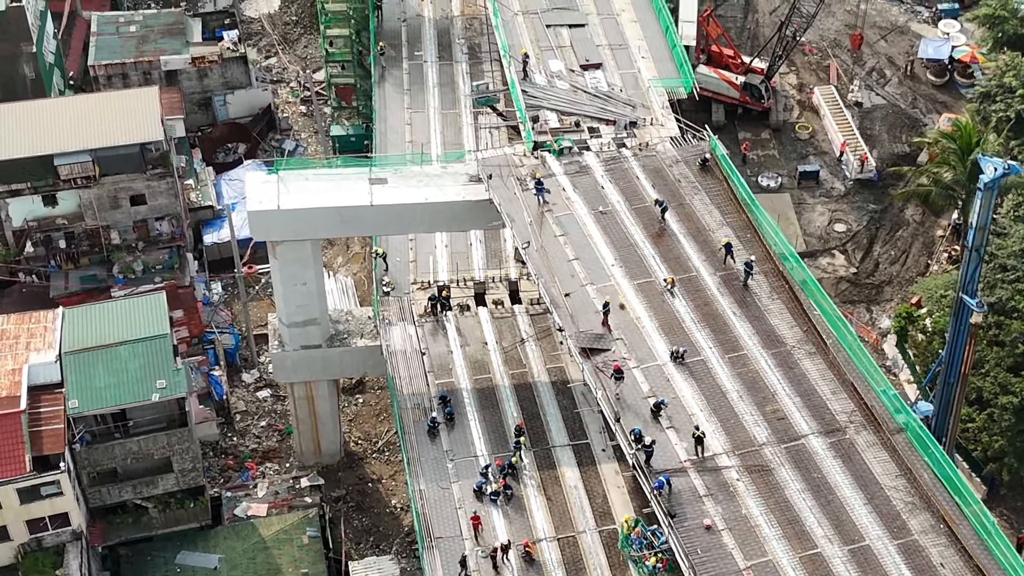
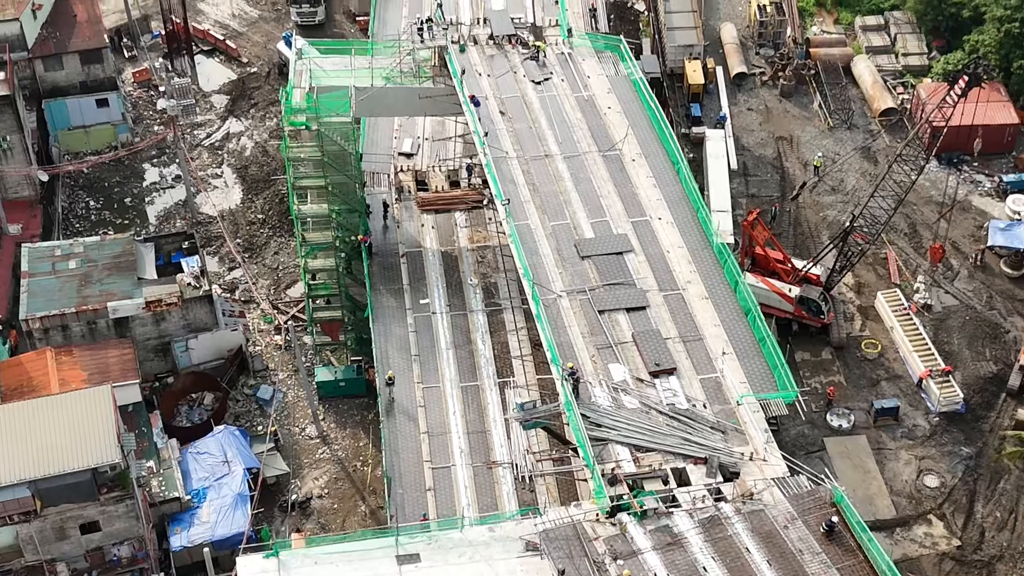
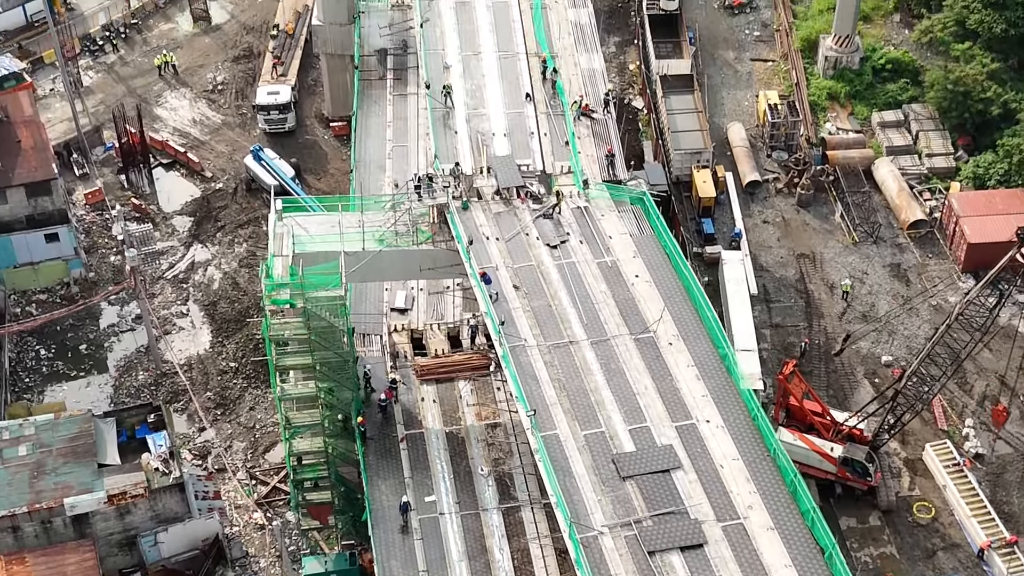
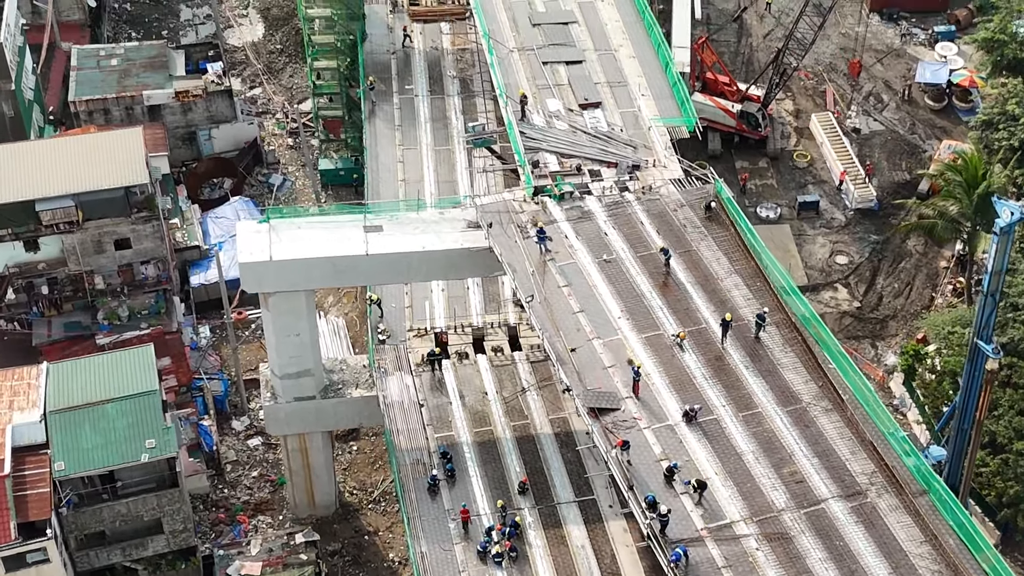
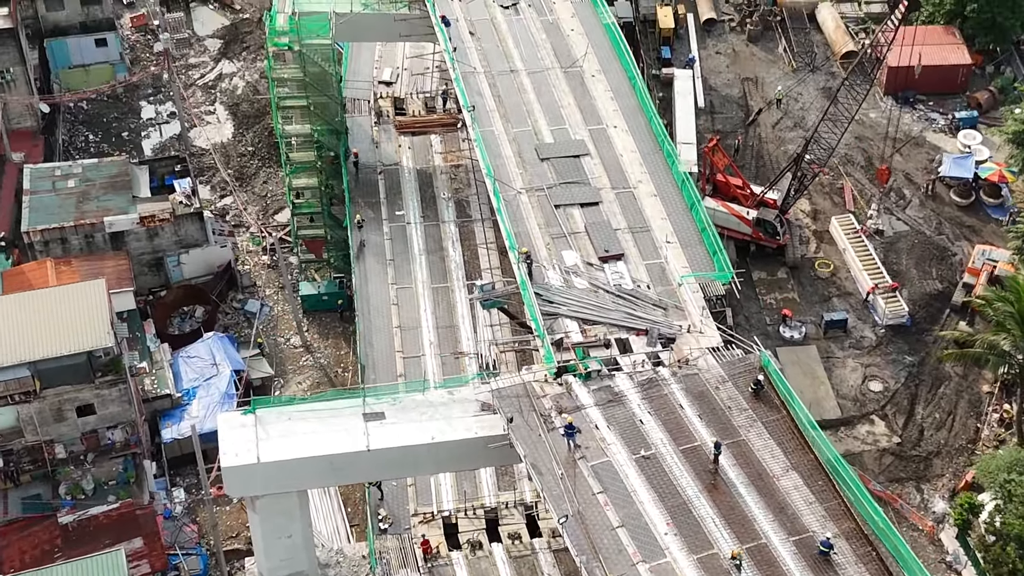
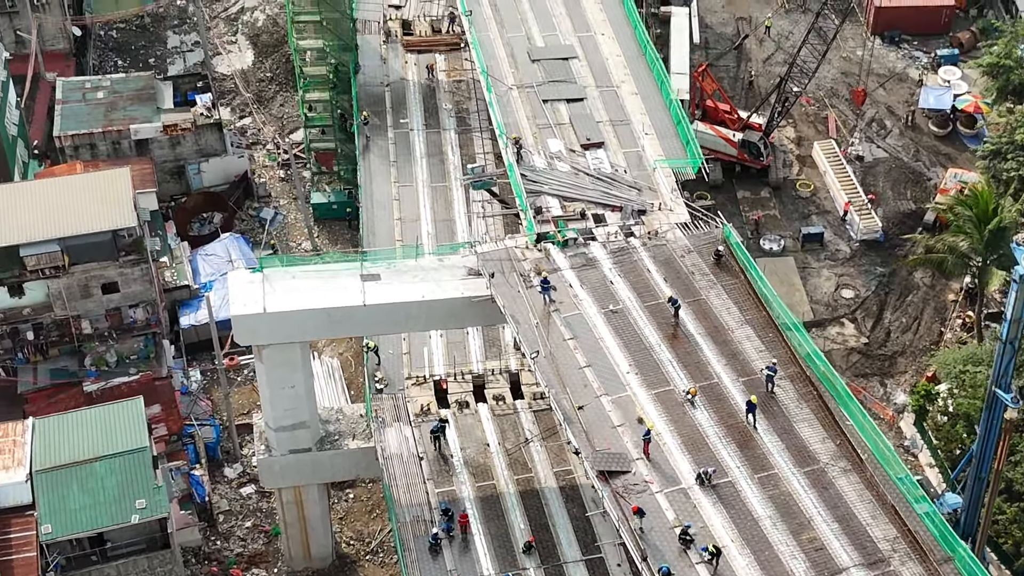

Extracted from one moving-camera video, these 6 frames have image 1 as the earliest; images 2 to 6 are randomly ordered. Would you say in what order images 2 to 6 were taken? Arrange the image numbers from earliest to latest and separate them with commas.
4, 6, 5, 2, 3
